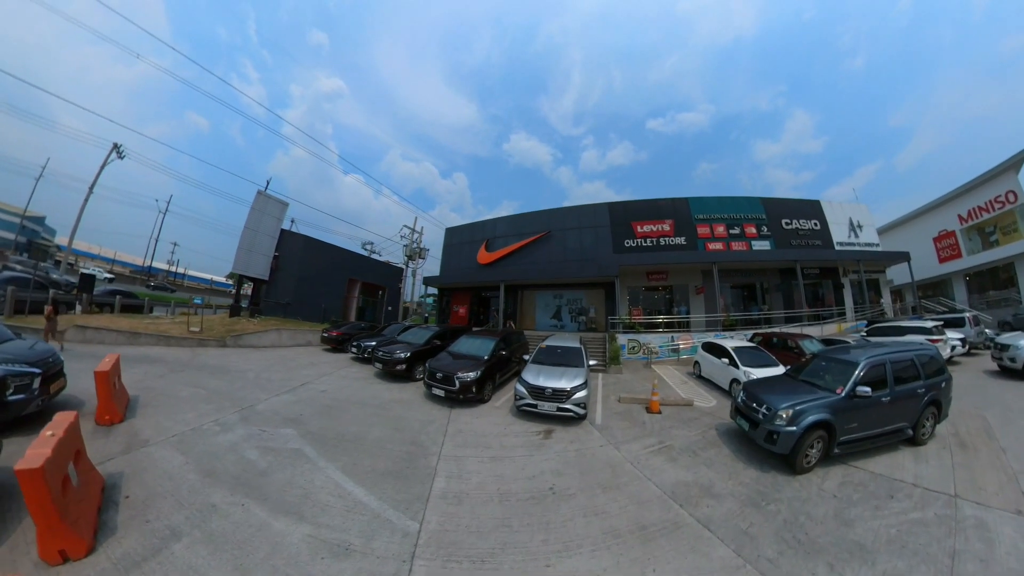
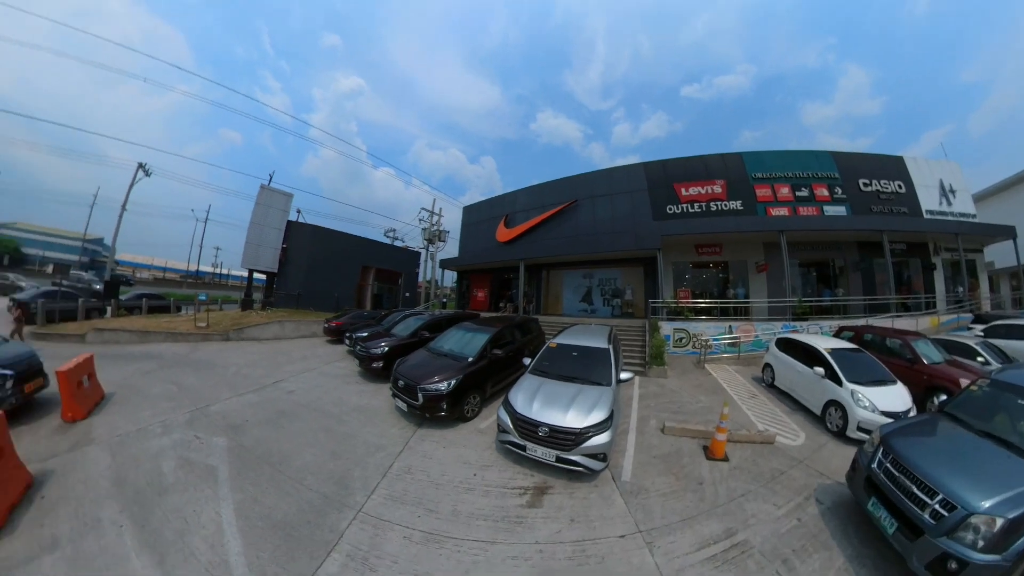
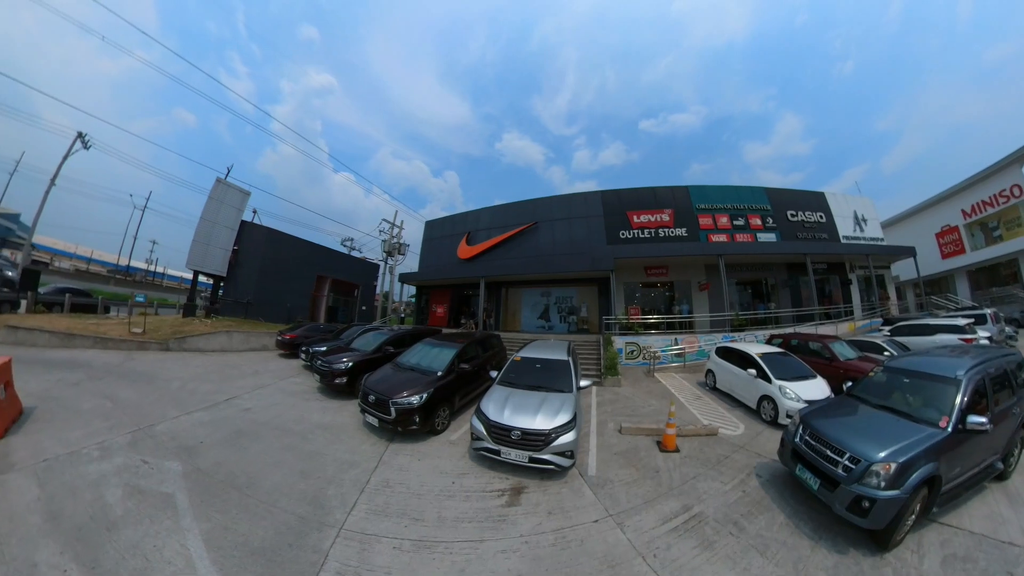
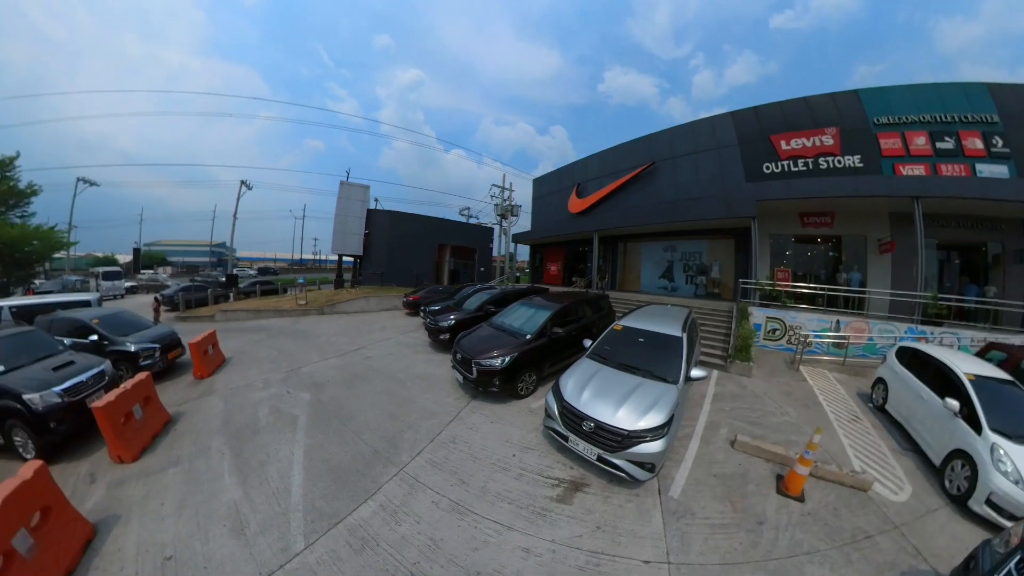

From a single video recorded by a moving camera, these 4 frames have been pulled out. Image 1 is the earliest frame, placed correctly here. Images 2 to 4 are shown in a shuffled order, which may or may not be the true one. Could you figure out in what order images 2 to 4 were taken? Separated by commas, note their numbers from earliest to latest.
3, 2, 4
